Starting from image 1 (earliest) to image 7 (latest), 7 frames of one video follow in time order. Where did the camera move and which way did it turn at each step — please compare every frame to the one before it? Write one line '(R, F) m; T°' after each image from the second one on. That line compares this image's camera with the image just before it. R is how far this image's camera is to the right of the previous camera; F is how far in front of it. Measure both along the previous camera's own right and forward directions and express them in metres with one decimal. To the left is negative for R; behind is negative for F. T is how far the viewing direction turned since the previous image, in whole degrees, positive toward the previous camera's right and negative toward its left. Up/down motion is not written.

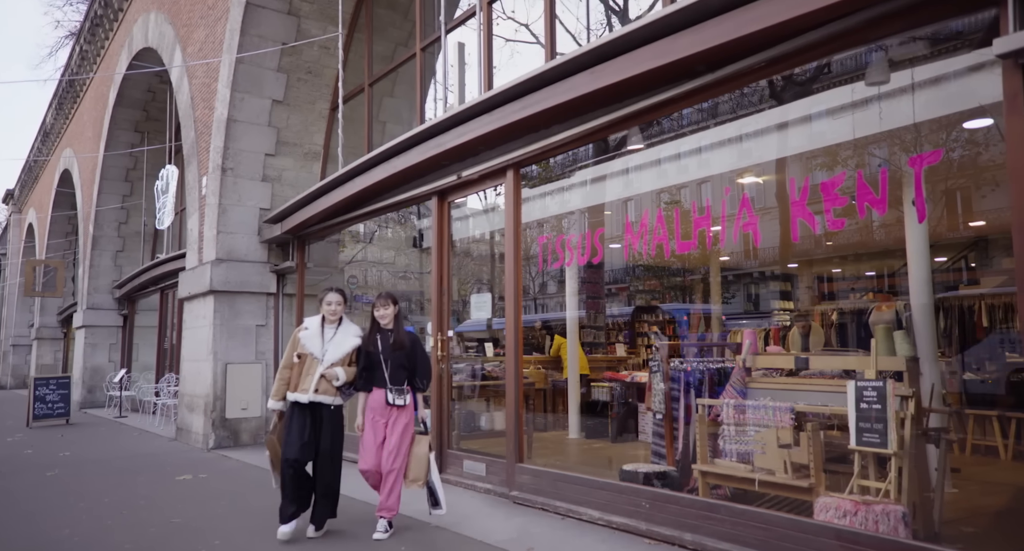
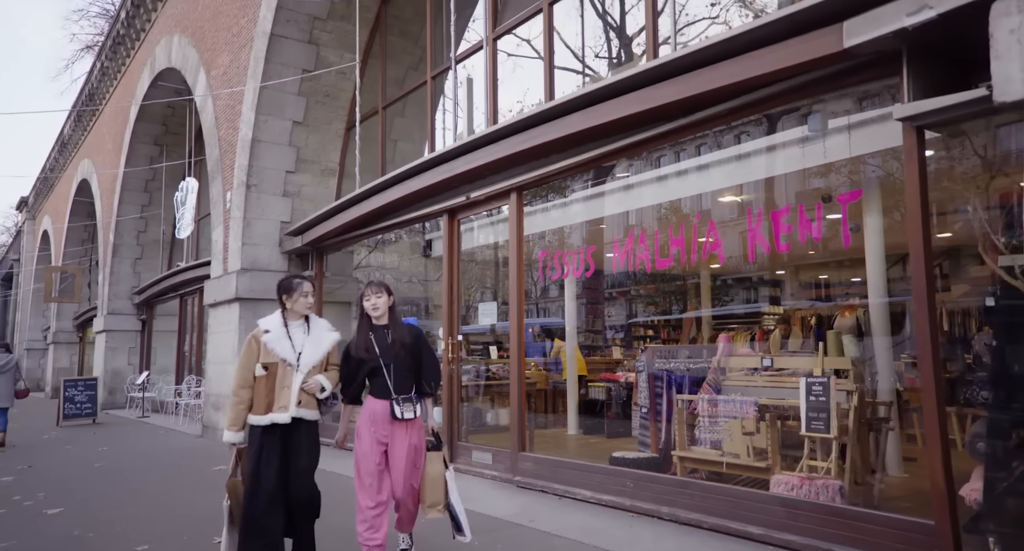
(0.0, -0.8) m; 0°
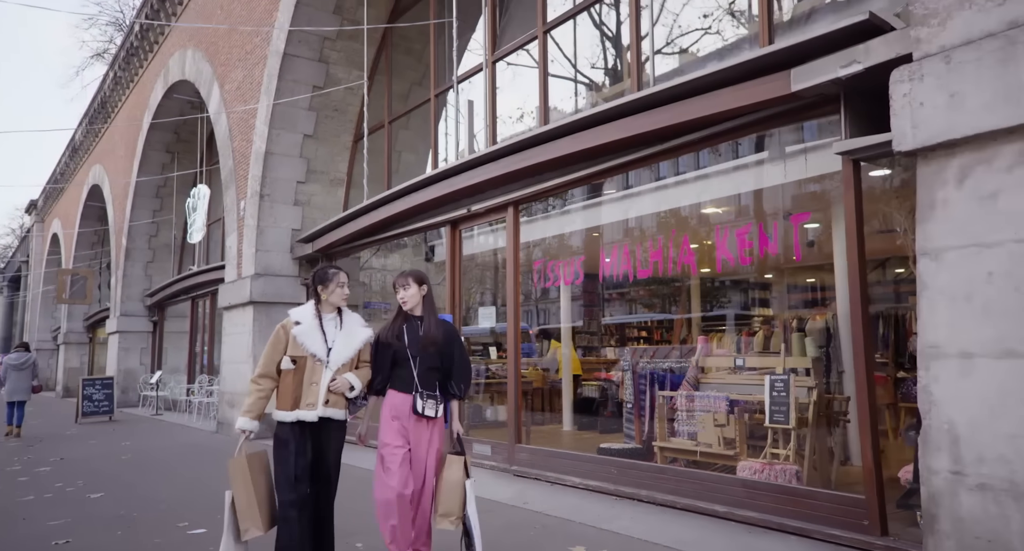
(0.0, -0.6) m; 0°
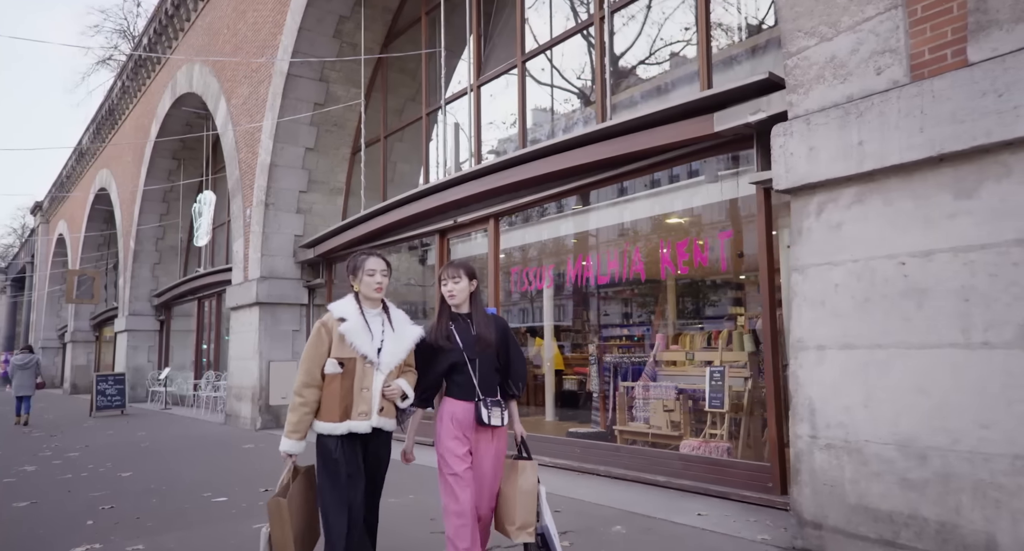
(+0.2, -0.9) m; 0°
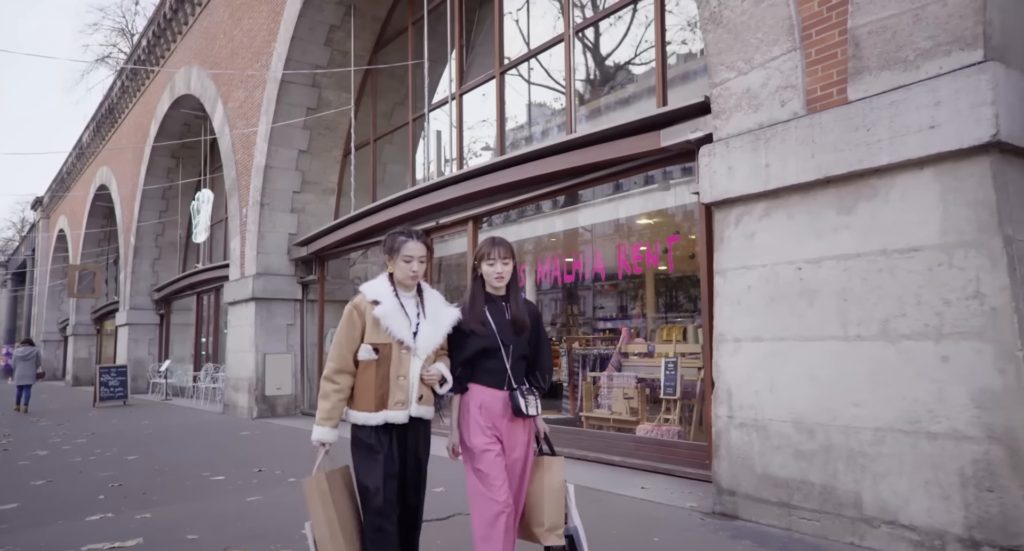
(+0.3, -0.6) m; 0°
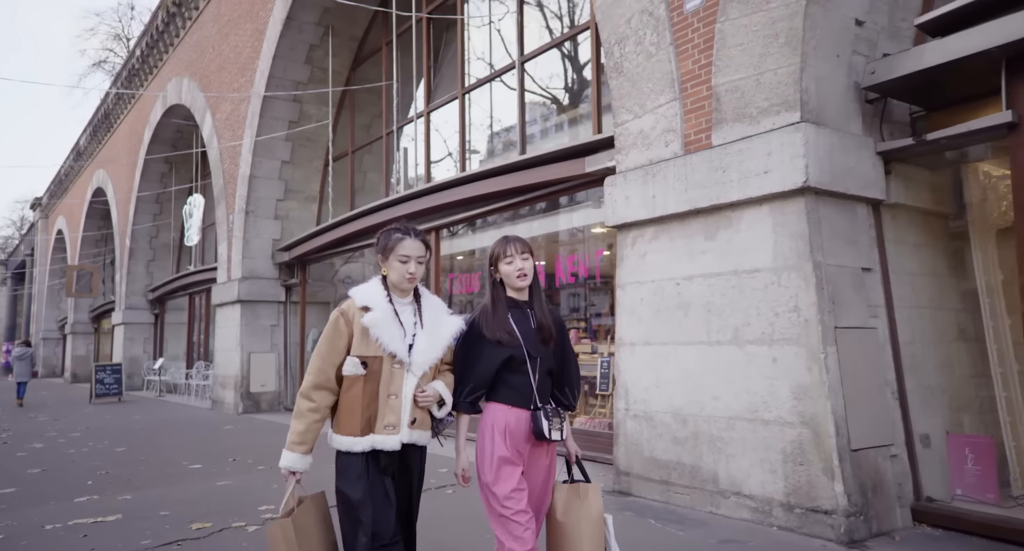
(+0.5, -0.8) m; 0°
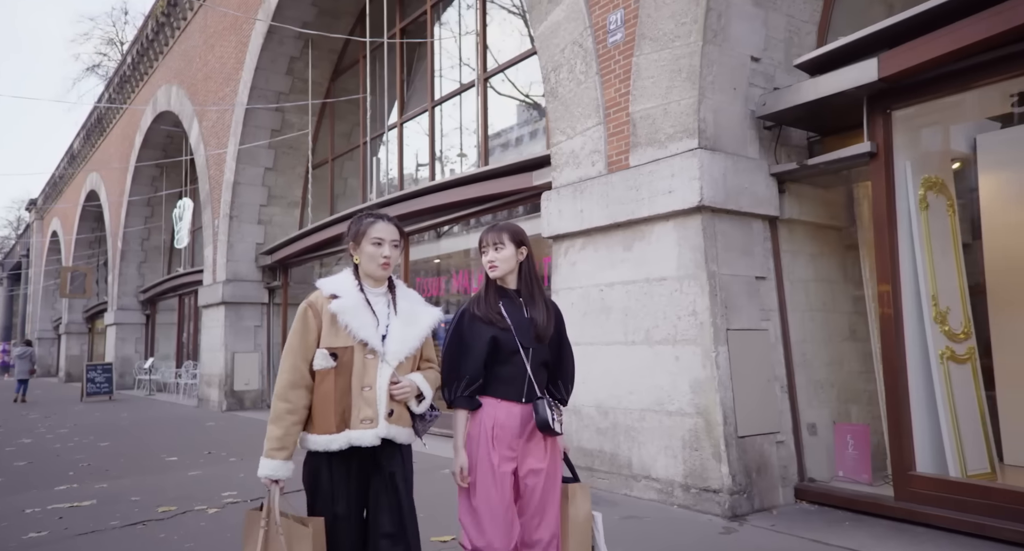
(+0.4, -0.5) m; 0°
